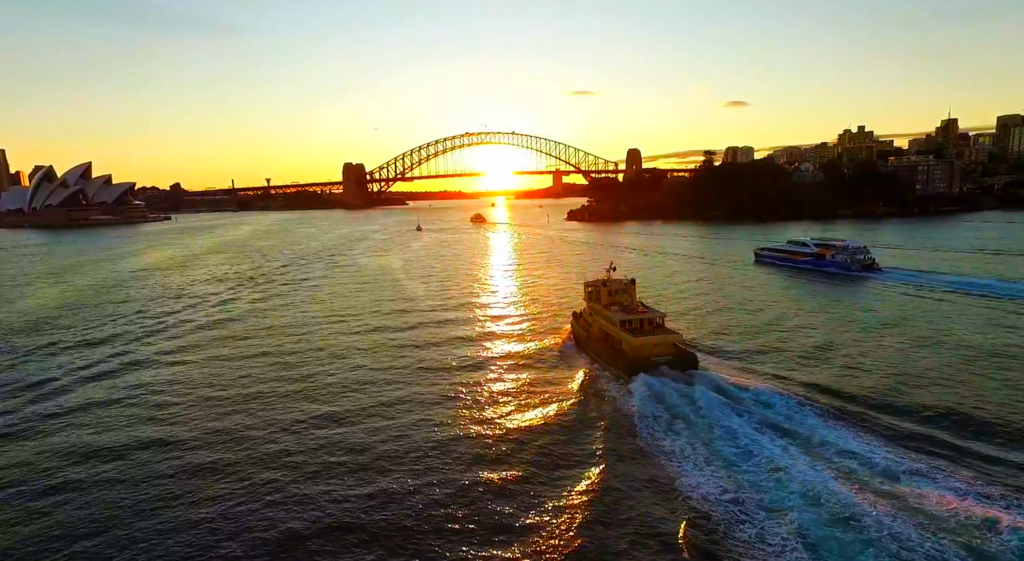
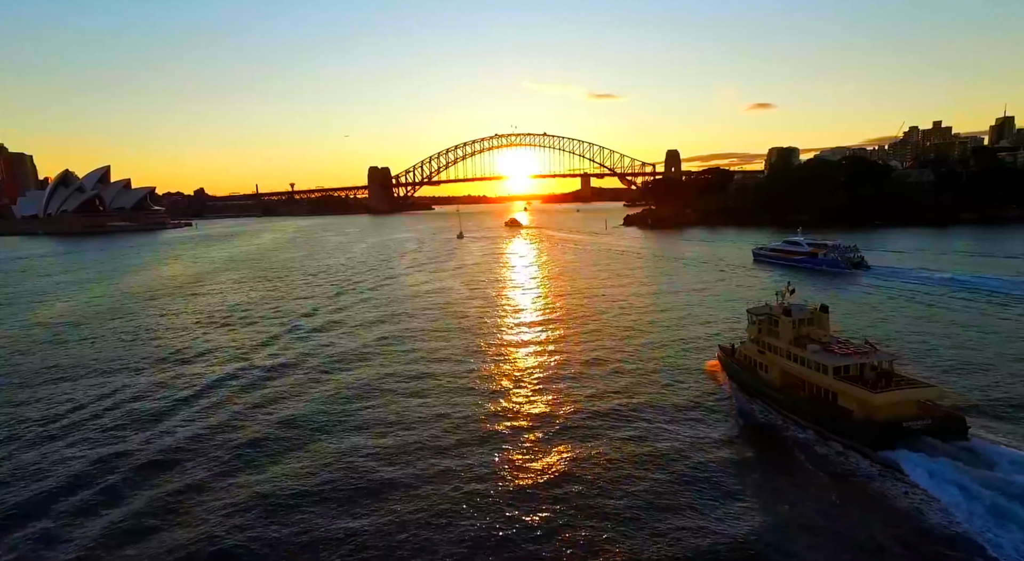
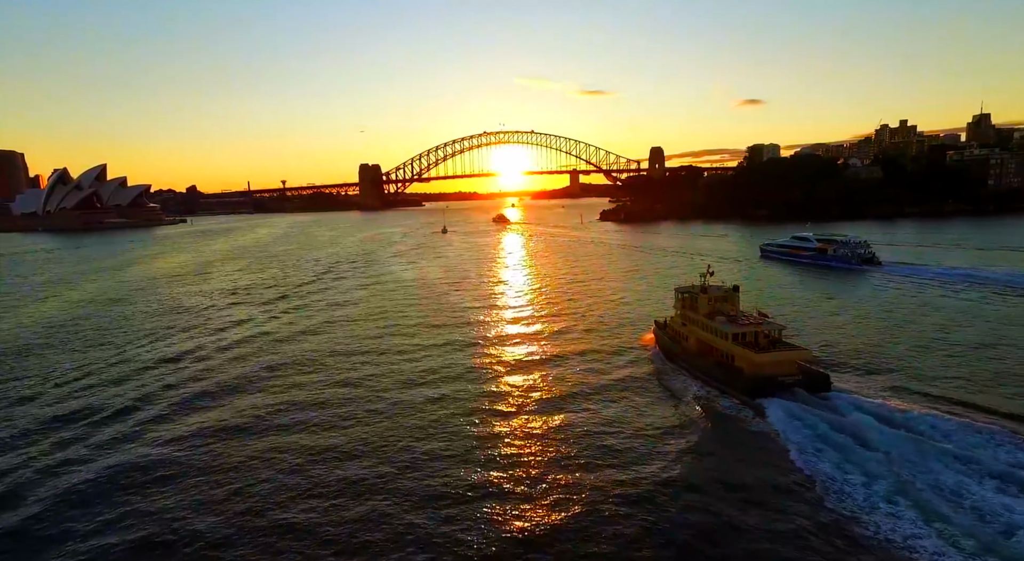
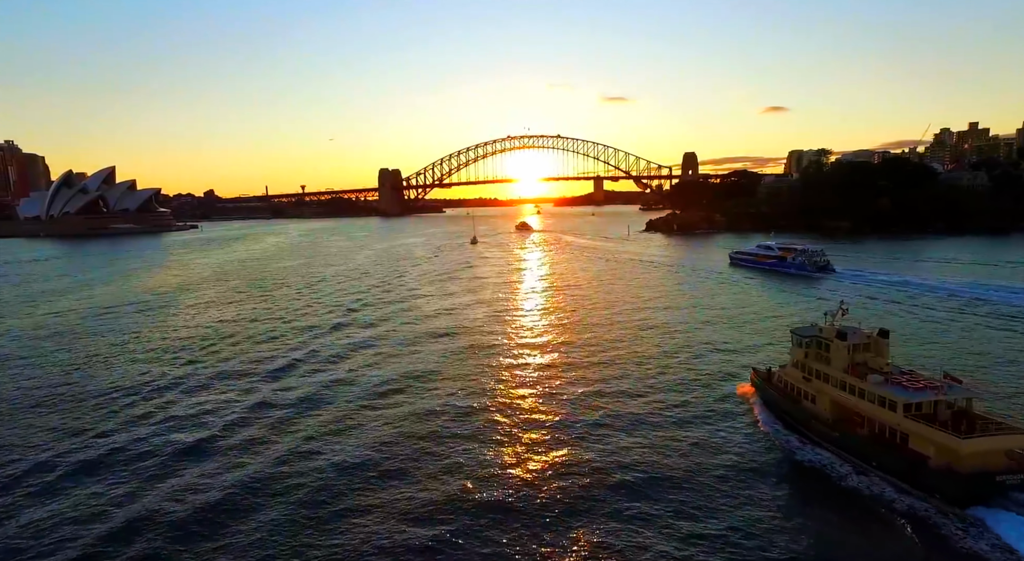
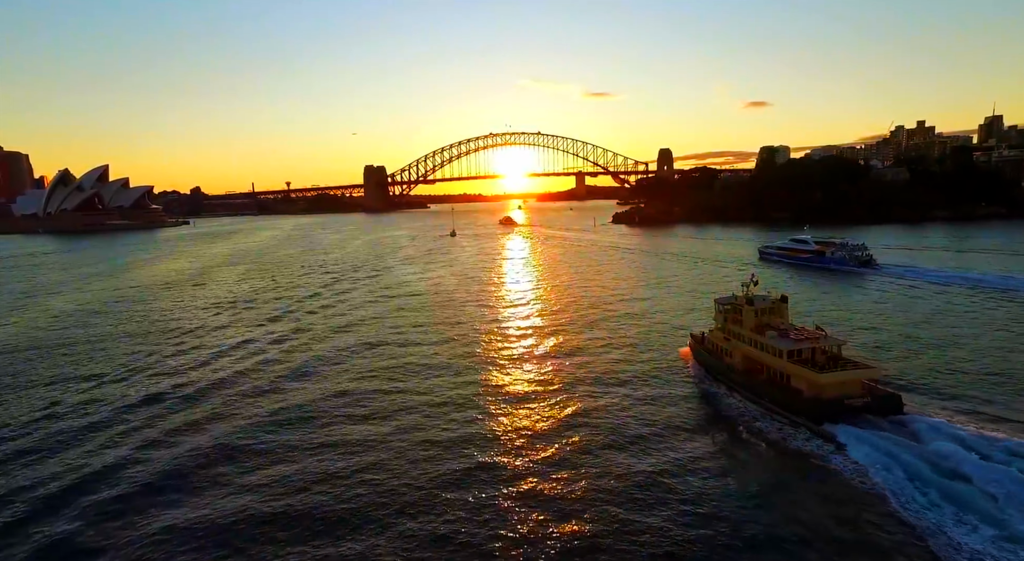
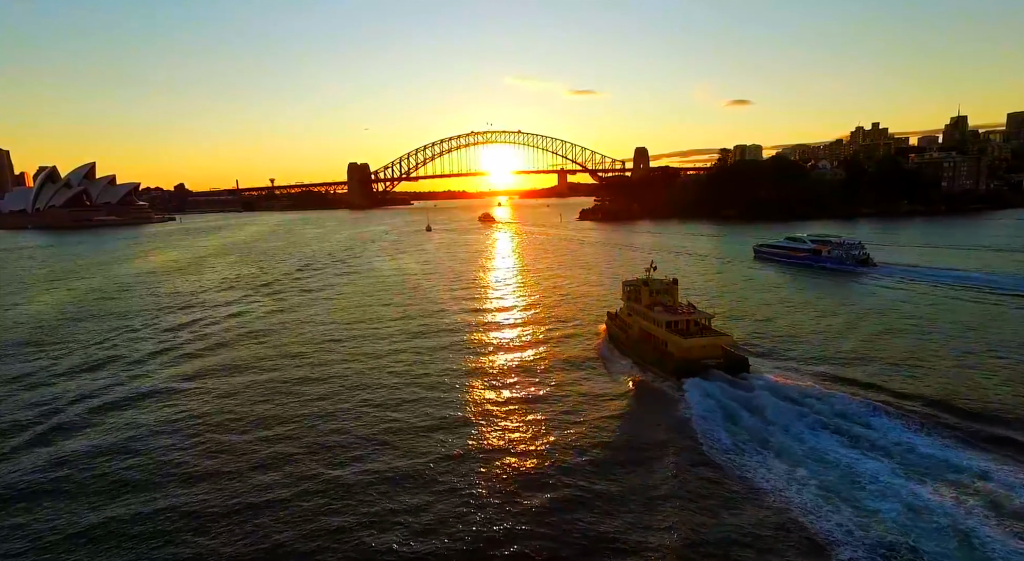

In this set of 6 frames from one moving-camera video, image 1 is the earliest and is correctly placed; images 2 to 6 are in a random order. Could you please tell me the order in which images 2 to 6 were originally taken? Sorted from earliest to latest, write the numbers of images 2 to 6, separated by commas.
6, 3, 5, 2, 4
